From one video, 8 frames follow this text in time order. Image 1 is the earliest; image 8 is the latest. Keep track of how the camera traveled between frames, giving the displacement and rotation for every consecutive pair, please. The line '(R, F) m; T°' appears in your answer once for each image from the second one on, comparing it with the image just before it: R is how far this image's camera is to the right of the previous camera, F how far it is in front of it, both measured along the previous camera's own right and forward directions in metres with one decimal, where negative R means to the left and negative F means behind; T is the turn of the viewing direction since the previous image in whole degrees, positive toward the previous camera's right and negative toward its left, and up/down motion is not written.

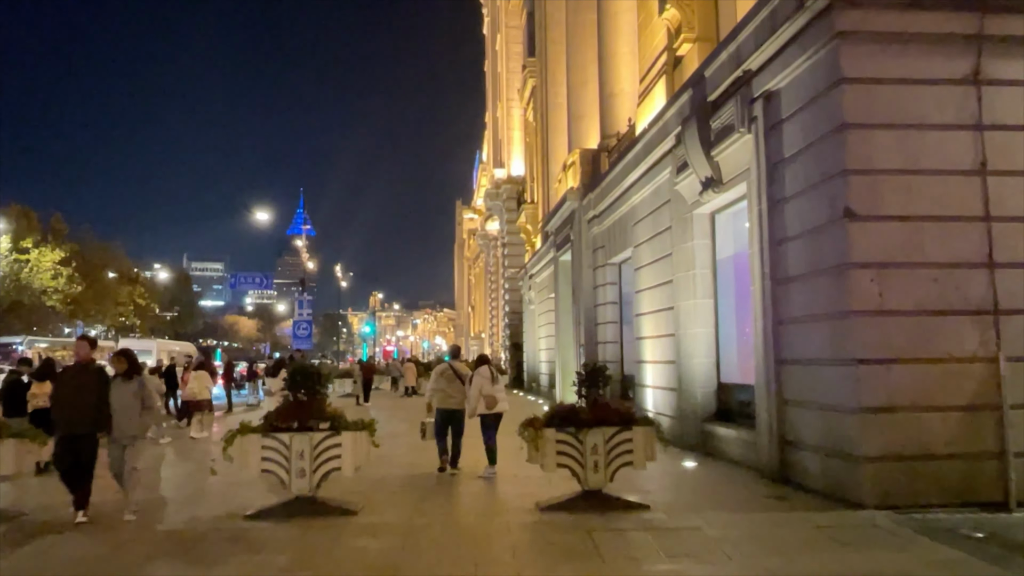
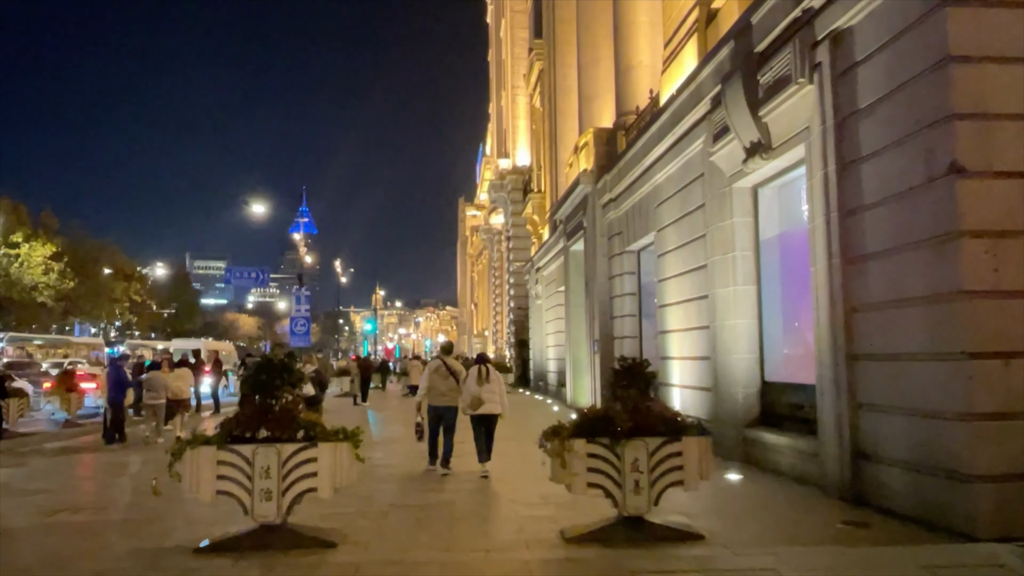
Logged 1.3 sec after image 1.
(-0.1, +1.7) m; 0°
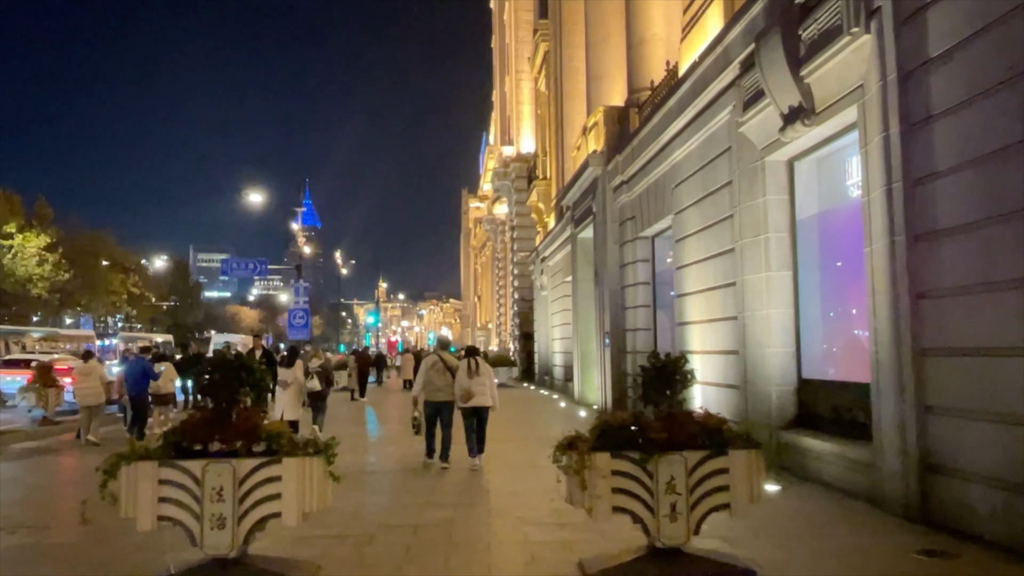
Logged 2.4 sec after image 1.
(0.0, +1.3) m; 0°
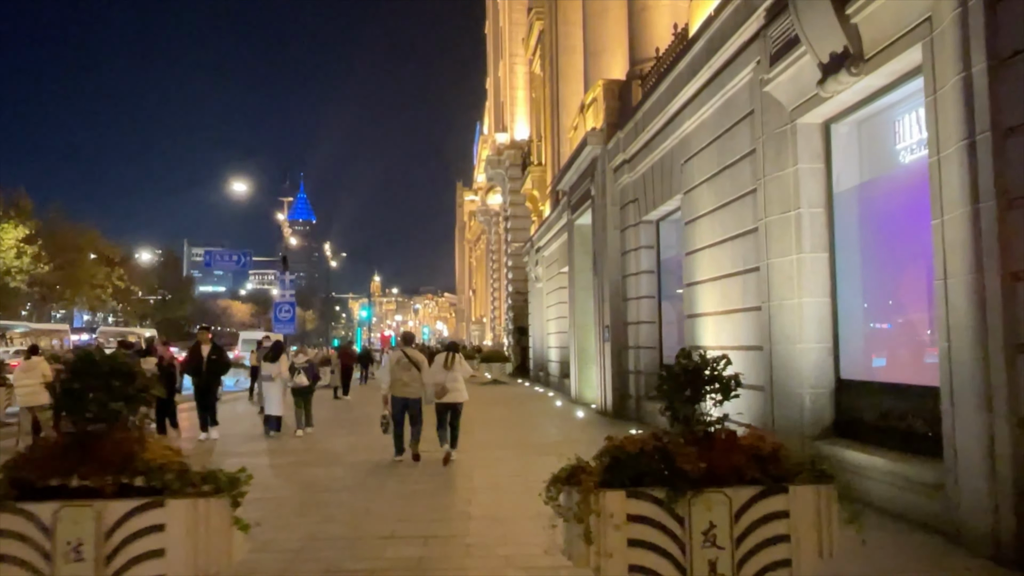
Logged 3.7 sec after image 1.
(+0.1, +1.6) m; 0°
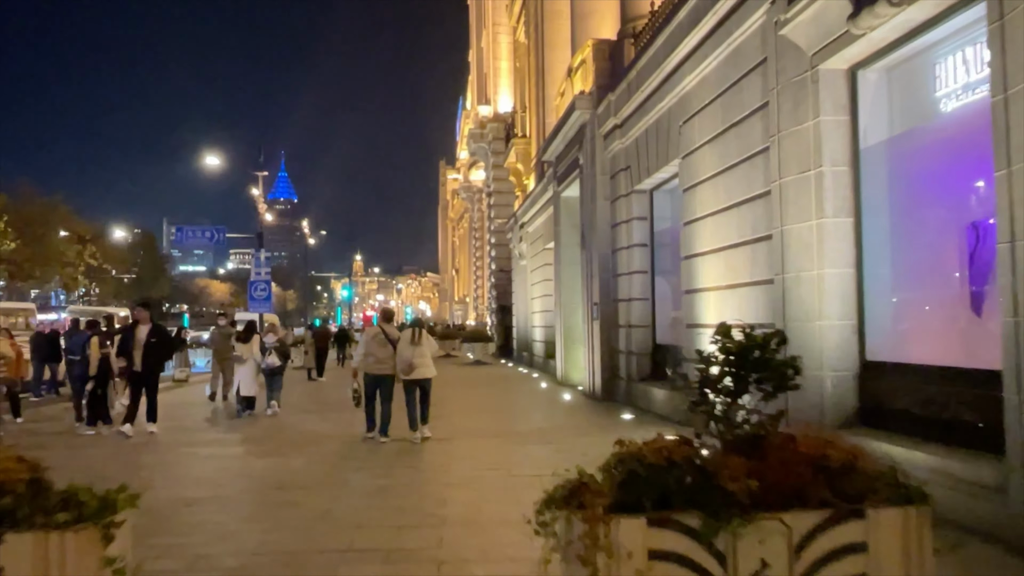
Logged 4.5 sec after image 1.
(0.0, +1.1) m; +1°
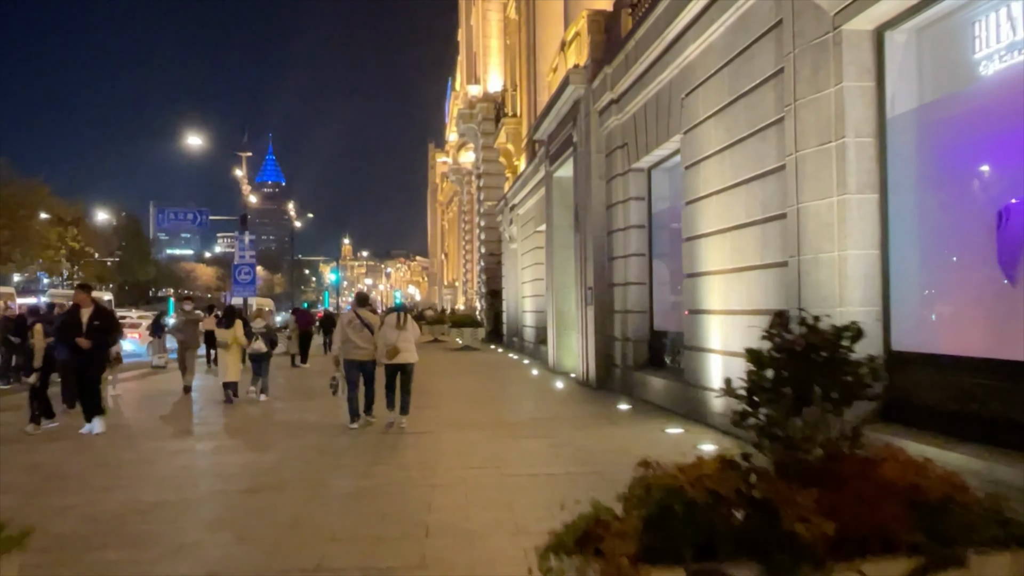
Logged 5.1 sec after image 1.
(0.0, +0.7) m; +1°
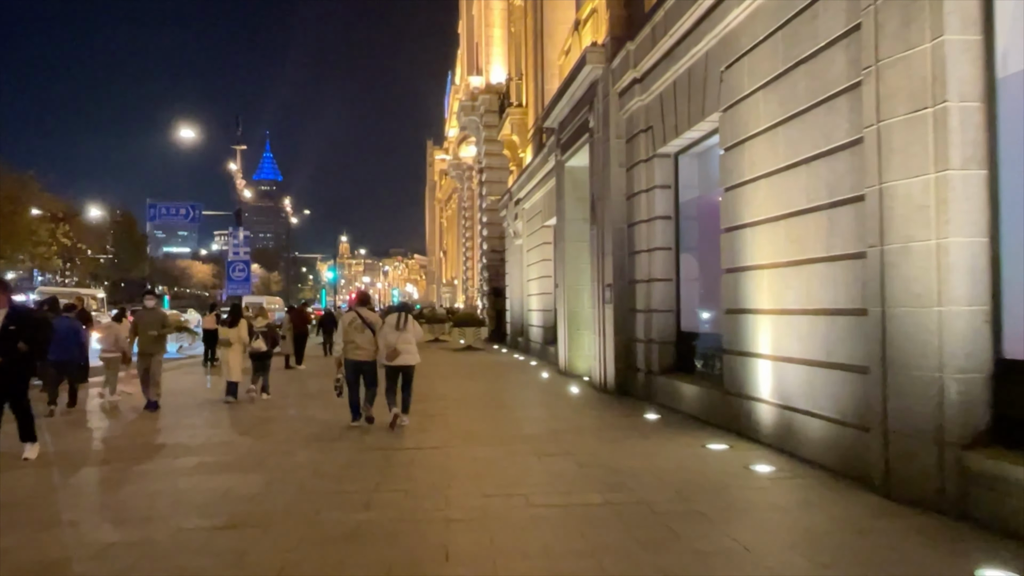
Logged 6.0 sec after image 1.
(-0.3, +1.2) m; 0°
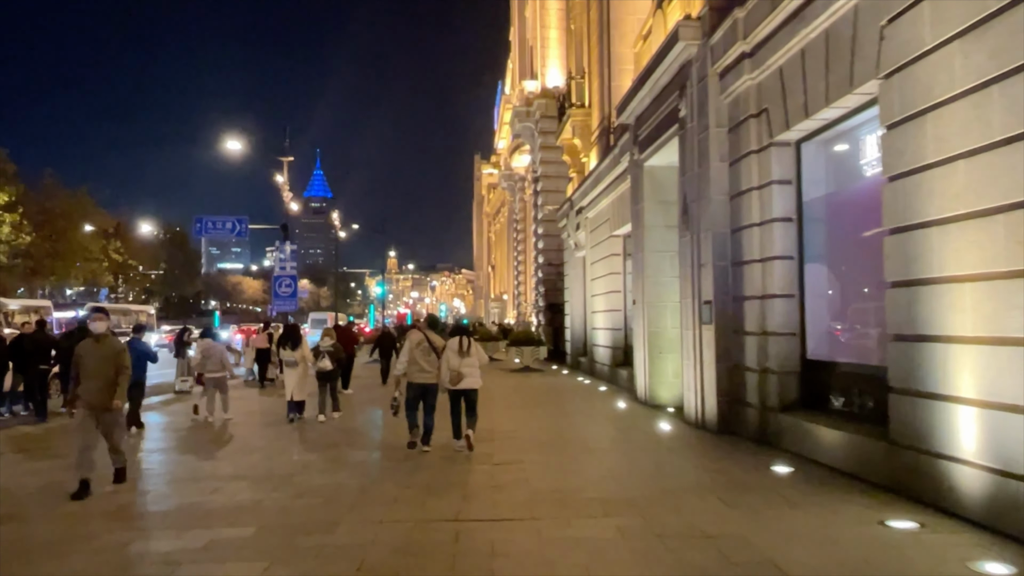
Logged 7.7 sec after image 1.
(-0.5, +2.1) m; -3°
